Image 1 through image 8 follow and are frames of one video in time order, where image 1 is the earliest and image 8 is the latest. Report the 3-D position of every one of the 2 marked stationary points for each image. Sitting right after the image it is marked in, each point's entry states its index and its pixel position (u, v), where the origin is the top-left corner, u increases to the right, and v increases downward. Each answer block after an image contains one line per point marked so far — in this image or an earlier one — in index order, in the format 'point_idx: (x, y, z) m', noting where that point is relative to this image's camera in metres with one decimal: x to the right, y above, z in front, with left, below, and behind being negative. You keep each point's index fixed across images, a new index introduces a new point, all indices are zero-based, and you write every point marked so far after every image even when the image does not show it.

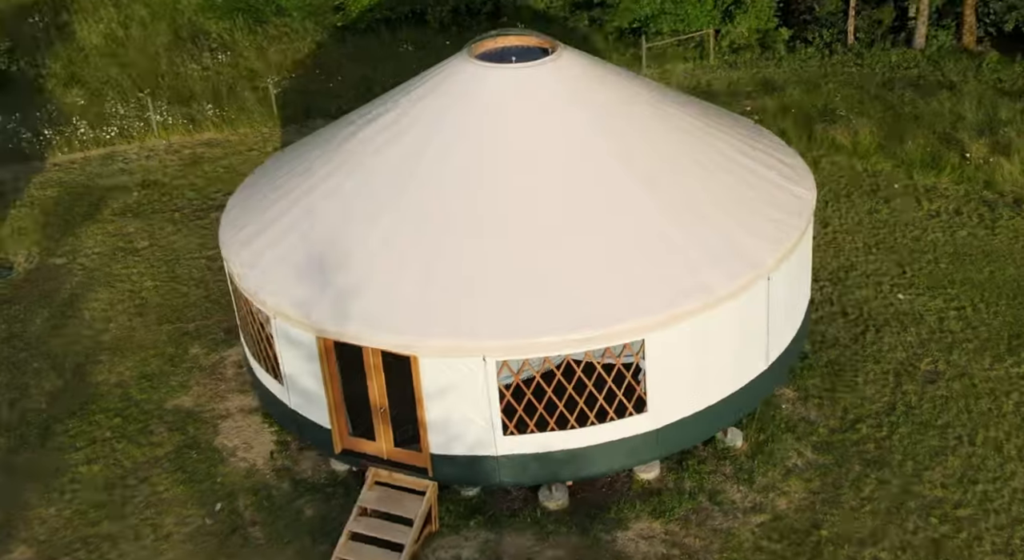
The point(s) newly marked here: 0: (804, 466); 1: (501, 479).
0: (+3.3, -2.1, +9.9) m
1: (-0.1, -1.9, +7.9) m
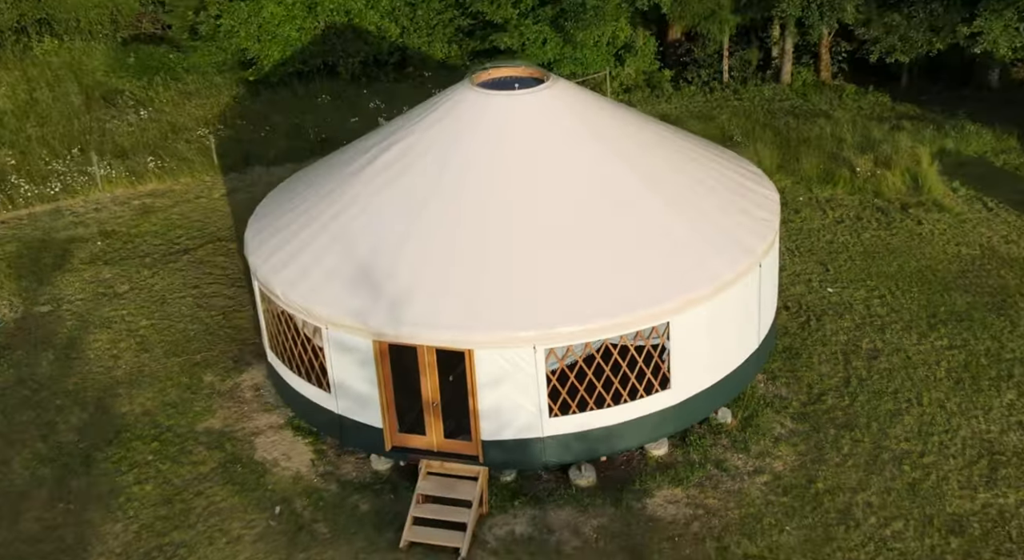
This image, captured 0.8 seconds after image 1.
0: (+3.4, -1.9, +10.9) m
1: (+0.3, -1.8, +8.6) m
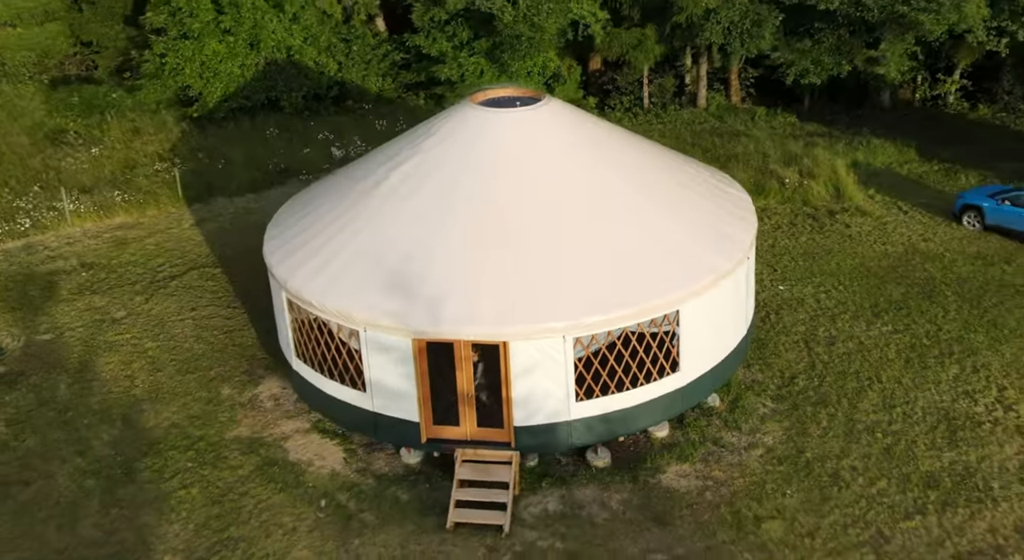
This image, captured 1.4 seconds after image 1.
0: (+3.5, -1.8, +11.8) m
1: (+0.6, -1.7, +9.2) m
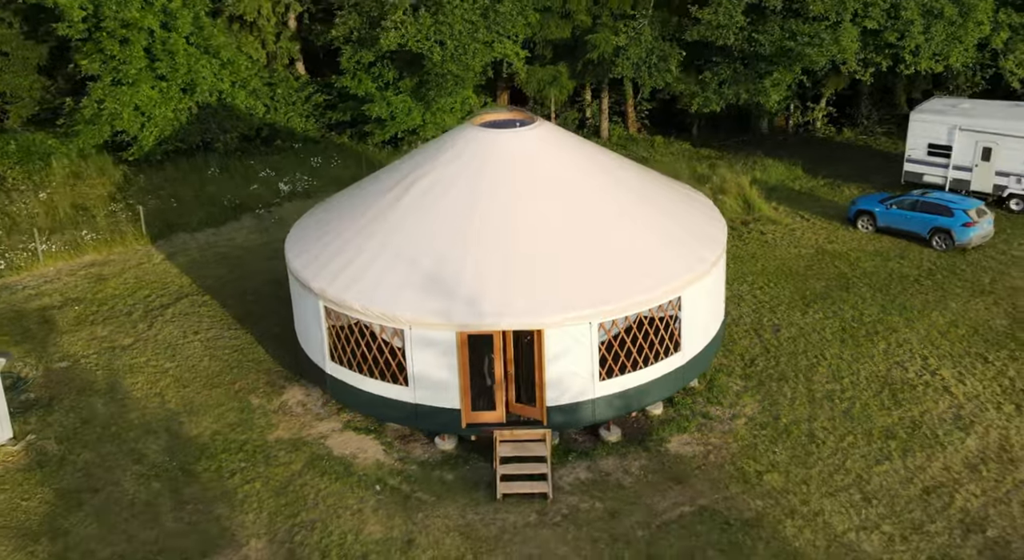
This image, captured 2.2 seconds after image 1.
0: (+3.5, -1.6, +13.2) m
1: (+0.9, -1.6, +10.2) m
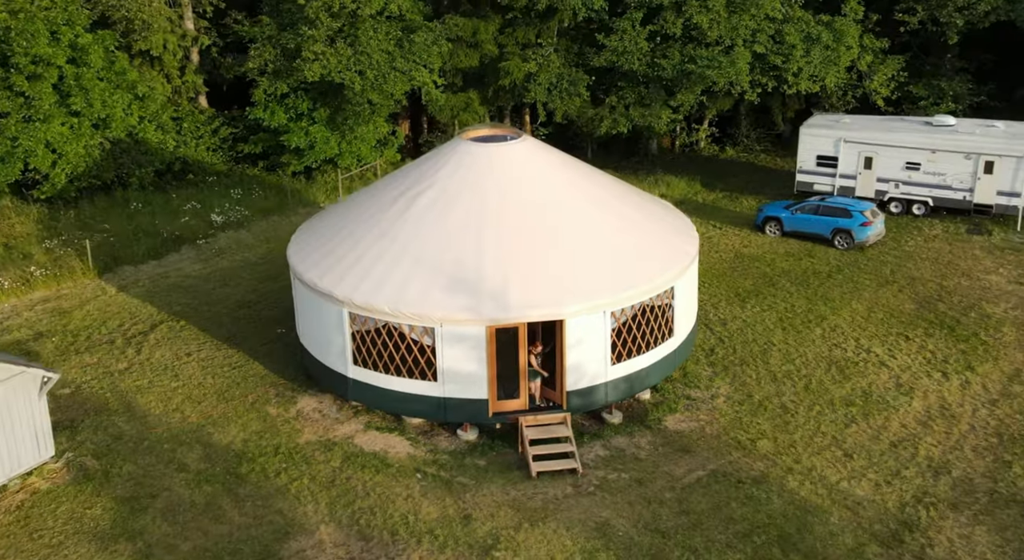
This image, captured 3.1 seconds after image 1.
0: (+3.2, -1.5, +14.3) m
1: (+1.2, -1.5, +11.0) m
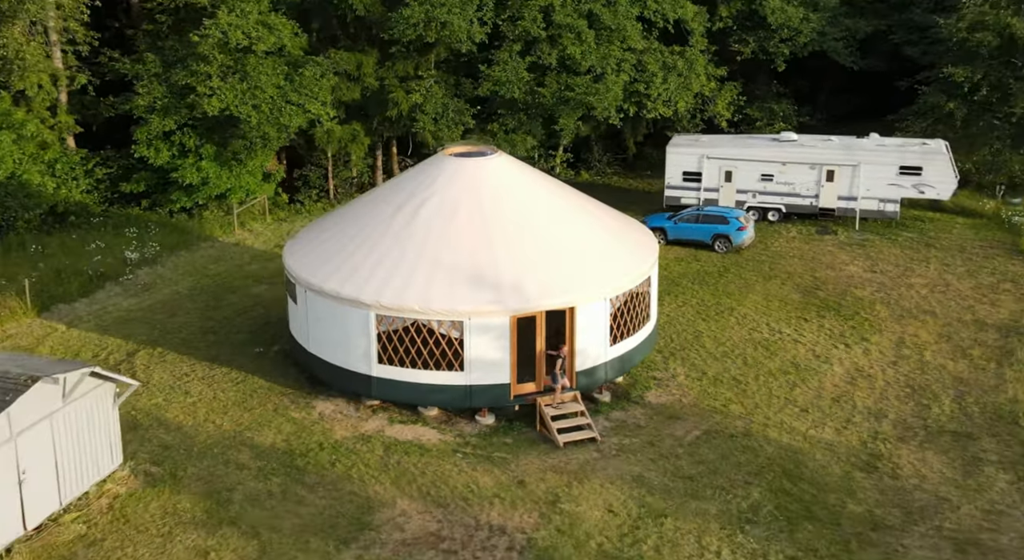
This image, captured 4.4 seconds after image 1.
0: (+2.7, -1.4, +16.0) m
1: (+1.3, -1.4, +12.3) m
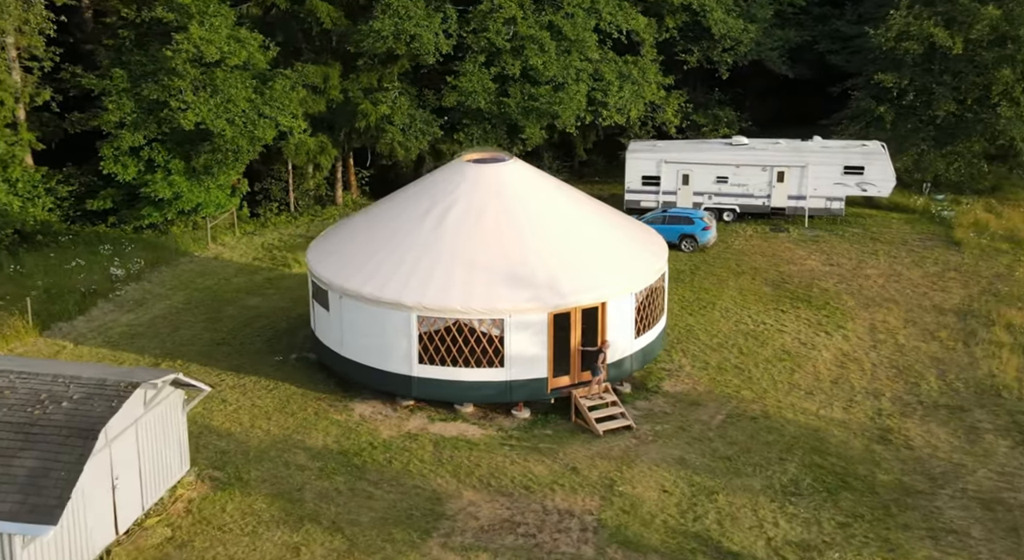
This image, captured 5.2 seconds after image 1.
0: (+2.9, -1.3, +16.6) m
1: (+1.7, -1.3, +12.9) m
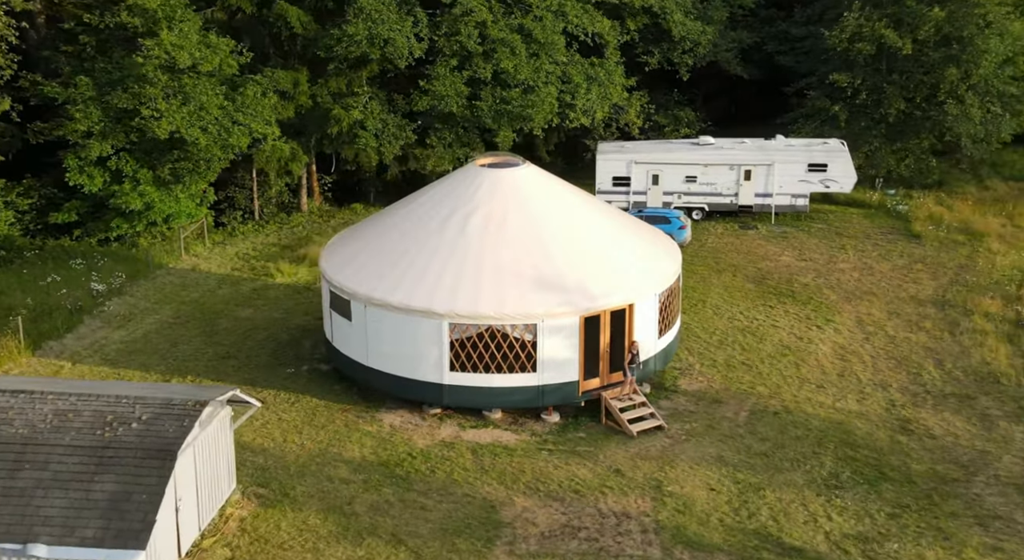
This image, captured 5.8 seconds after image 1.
0: (+3.0, -1.3, +16.8) m
1: (+2.1, -1.3, +13.0) m
